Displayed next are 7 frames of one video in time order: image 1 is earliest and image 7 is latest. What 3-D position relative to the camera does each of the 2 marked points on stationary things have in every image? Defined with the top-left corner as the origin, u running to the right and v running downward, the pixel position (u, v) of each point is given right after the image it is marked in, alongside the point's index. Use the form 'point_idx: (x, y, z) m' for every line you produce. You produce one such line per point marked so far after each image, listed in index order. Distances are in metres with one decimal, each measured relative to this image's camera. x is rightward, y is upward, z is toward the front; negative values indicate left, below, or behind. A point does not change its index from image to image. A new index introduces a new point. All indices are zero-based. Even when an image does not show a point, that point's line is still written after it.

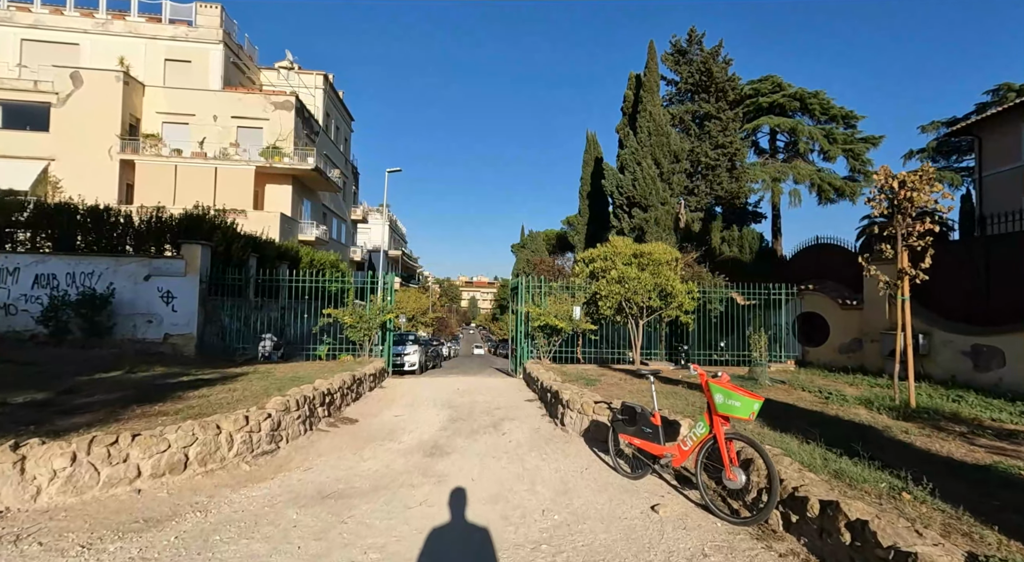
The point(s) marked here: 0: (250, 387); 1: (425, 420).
0: (-4.3, -1.7, +8.7) m
1: (-1.5, -2.3, +9.1) m
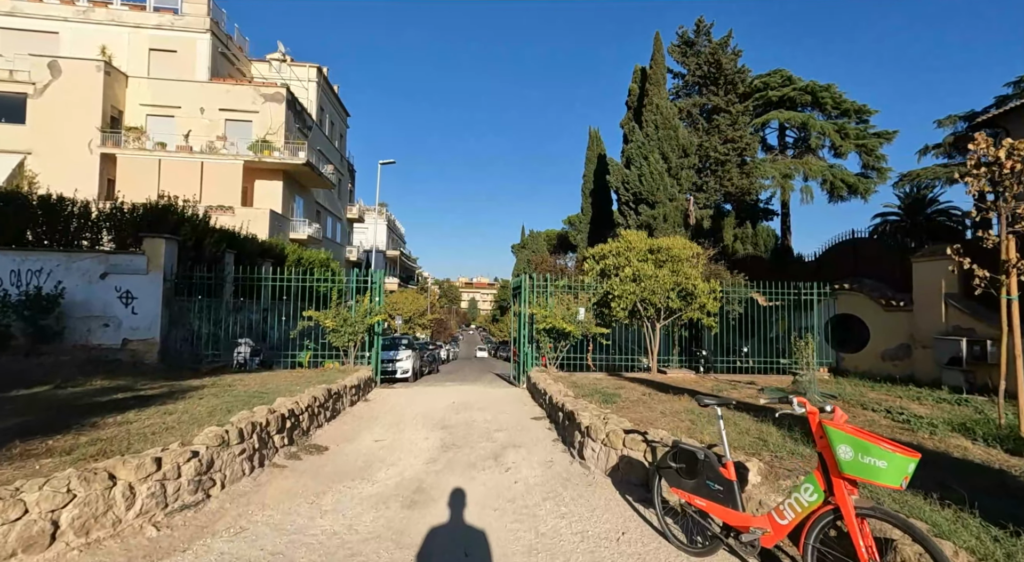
0: (-4.2, -1.7, +7.1) m
1: (-1.4, -2.3, +7.4) m
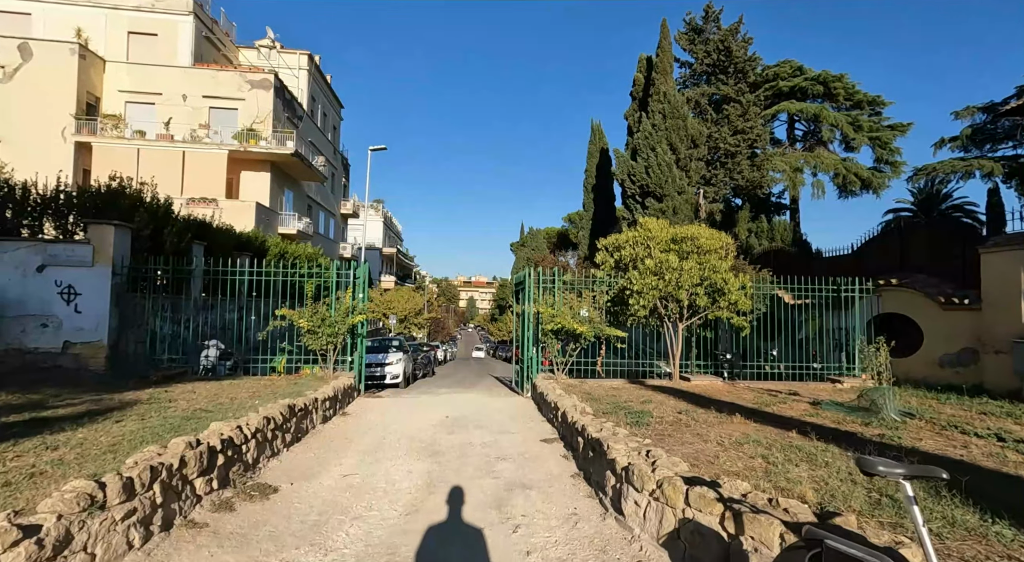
0: (-4.1, -1.5, +5.4) m
1: (-1.3, -2.2, +5.7) m
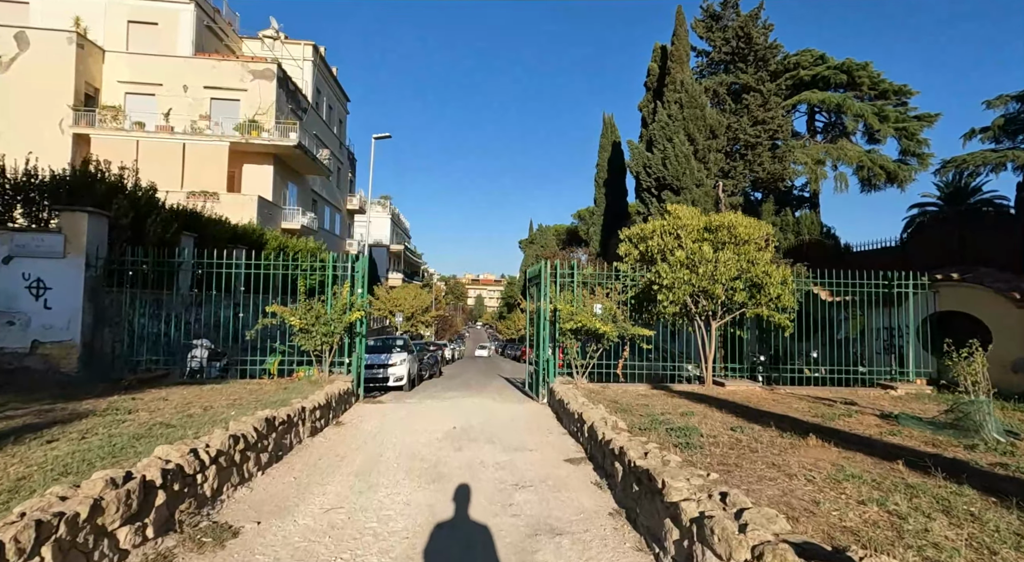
0: (-3.9, -1.4, +4.2) m
1: (-1.1, -2.1, +4.5) m
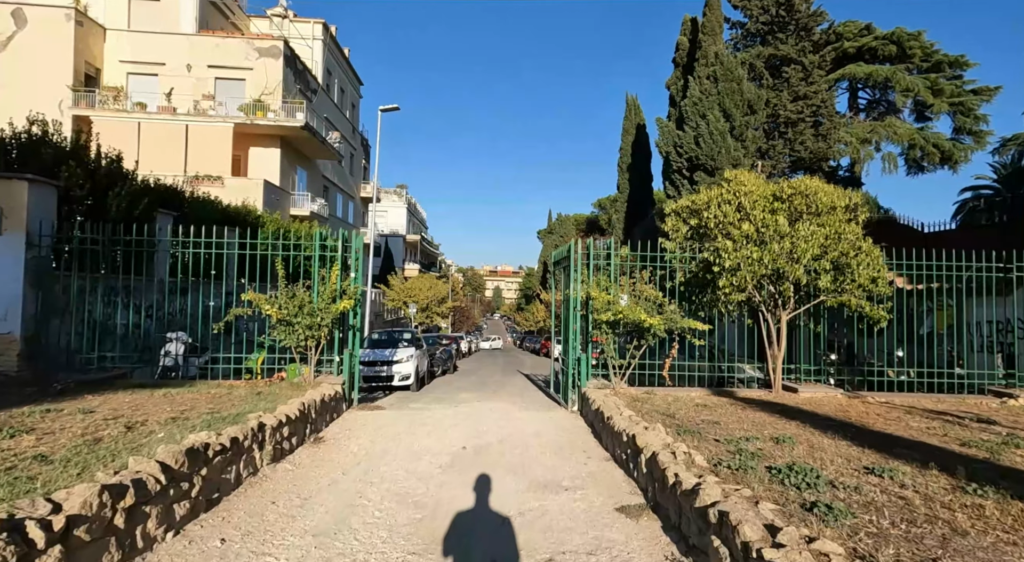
0: (-3.7, -1.2, +2.4) m
1: (-1.0, -1.9, +2.6) m
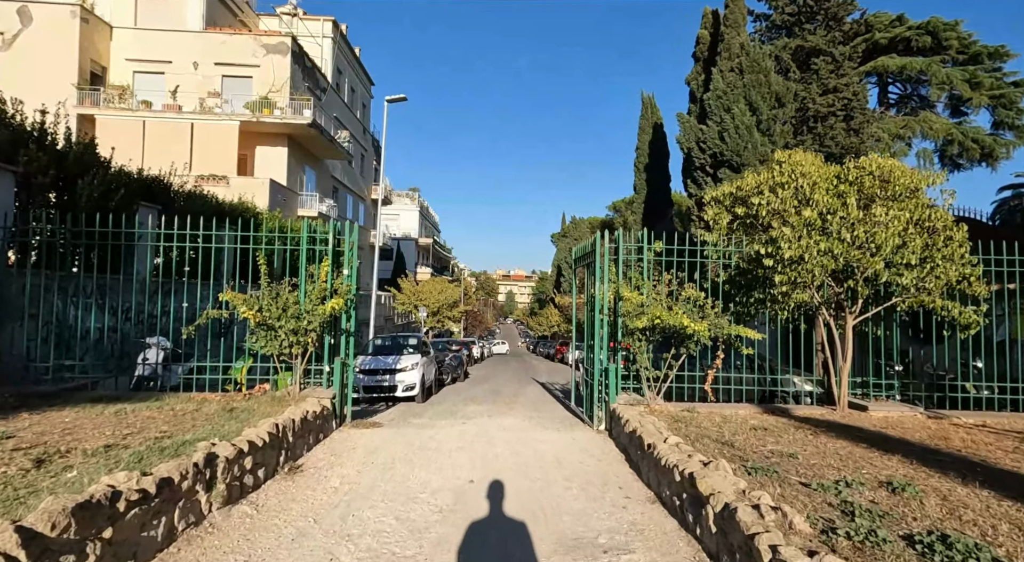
0: (-3.7, -1.1, +1.2) m
1: (-0.9, -1.8, +1.3) m
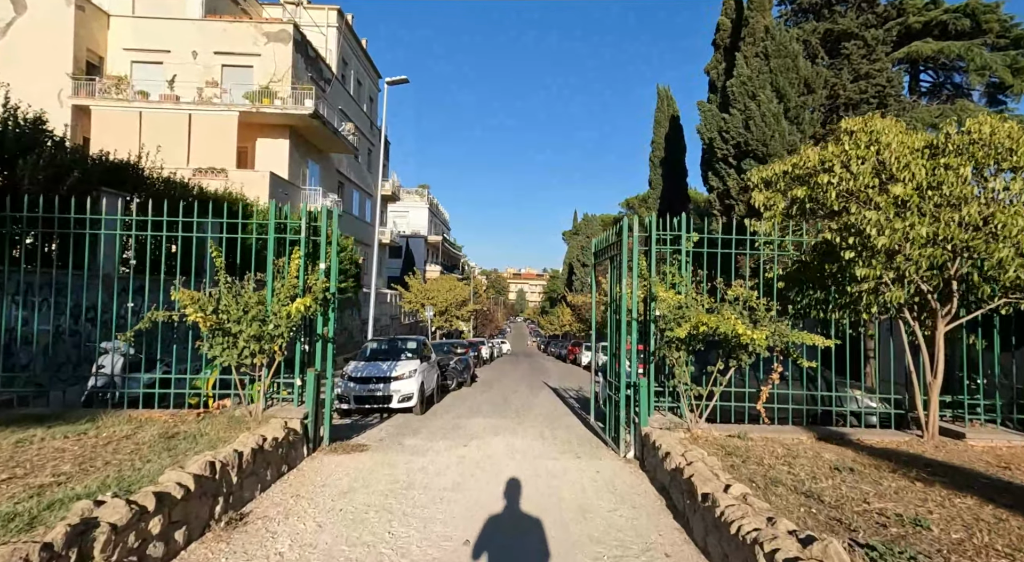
0: (-3.7, -1.1, -0.2) m
1: (-0.9, -1.7, -0.1) m
